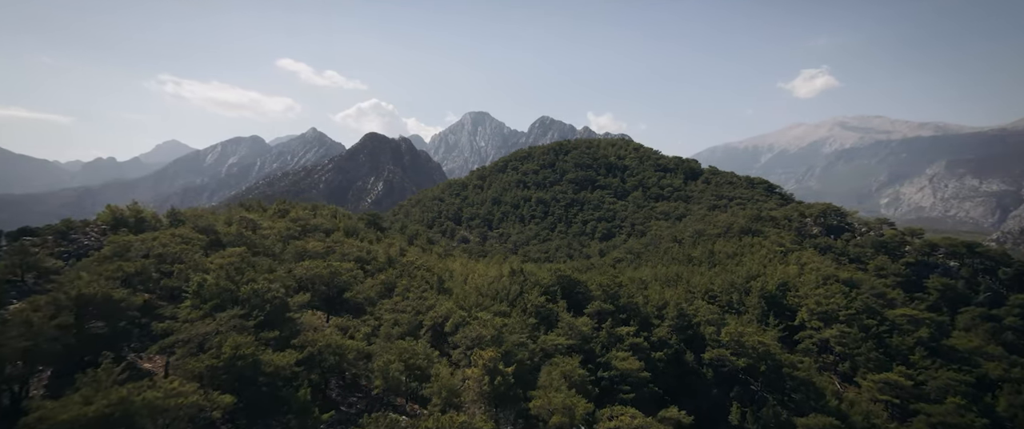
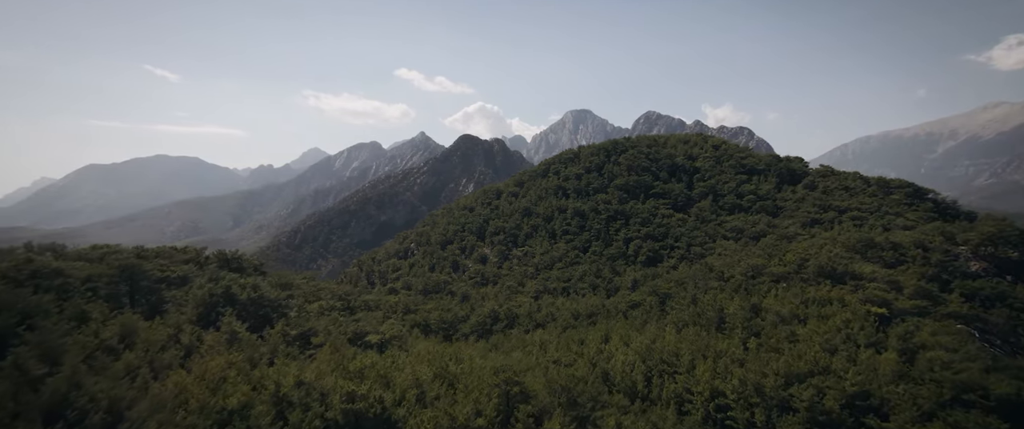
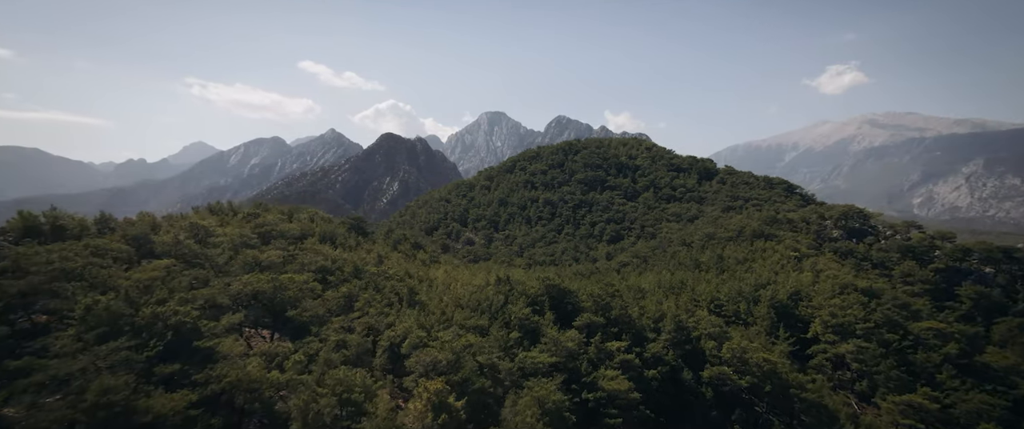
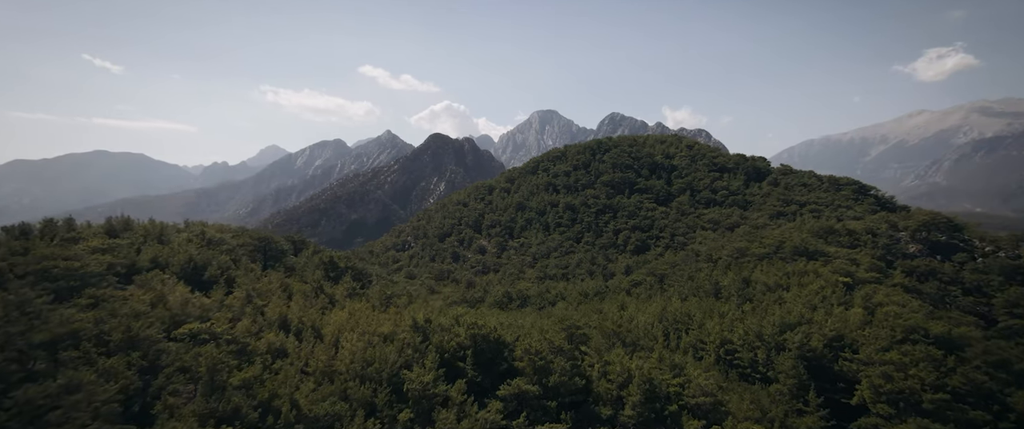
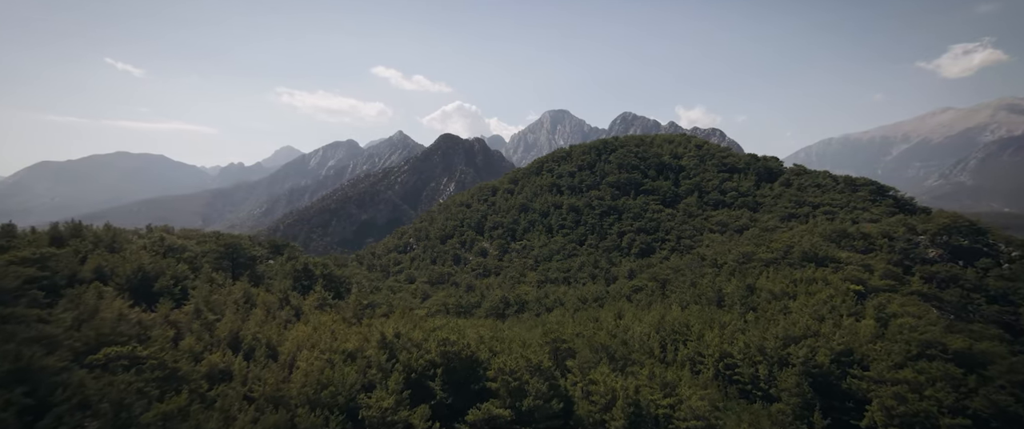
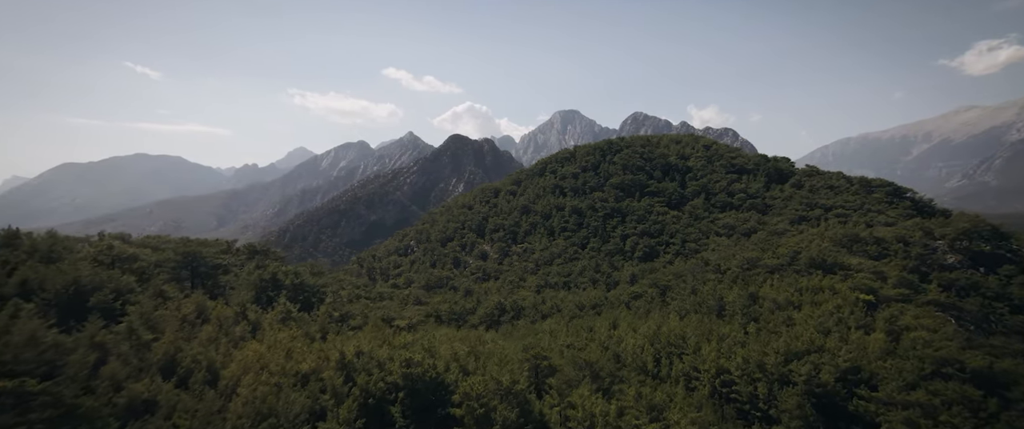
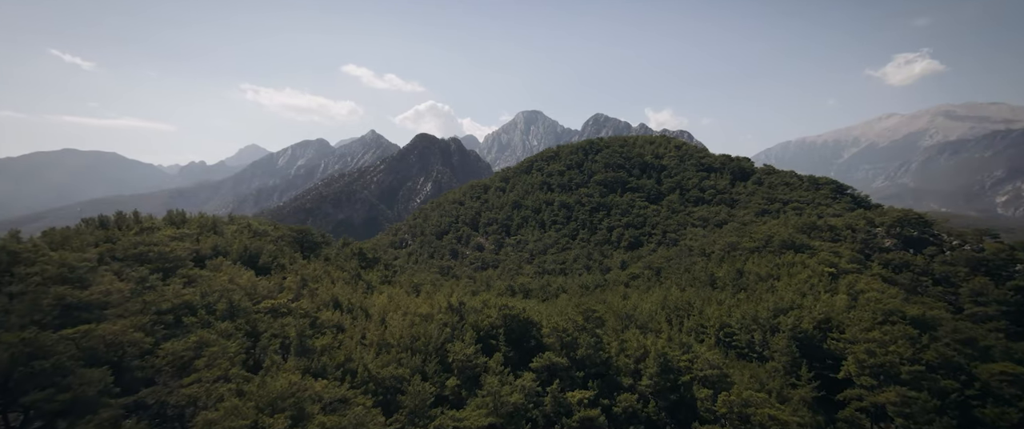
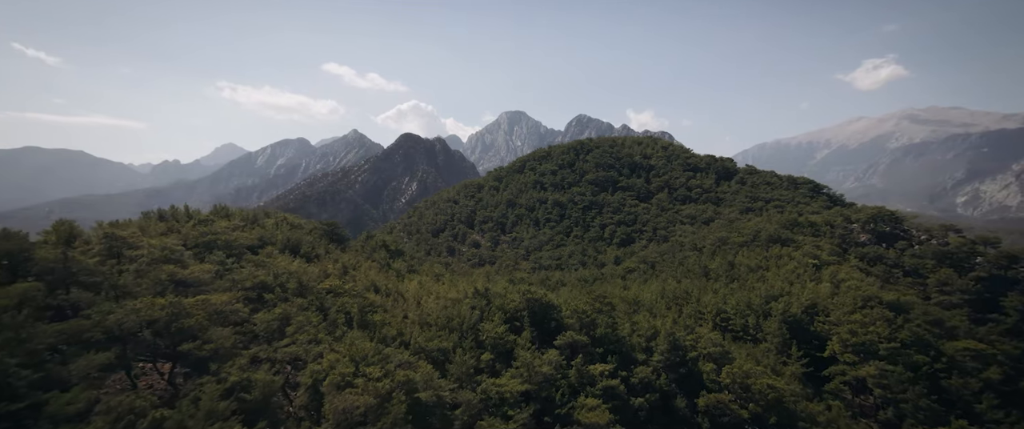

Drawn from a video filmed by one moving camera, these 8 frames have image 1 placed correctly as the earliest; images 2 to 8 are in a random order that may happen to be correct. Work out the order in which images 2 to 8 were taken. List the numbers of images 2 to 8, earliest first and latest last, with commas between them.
3, 8, 7, 4, 5, 6, 2
